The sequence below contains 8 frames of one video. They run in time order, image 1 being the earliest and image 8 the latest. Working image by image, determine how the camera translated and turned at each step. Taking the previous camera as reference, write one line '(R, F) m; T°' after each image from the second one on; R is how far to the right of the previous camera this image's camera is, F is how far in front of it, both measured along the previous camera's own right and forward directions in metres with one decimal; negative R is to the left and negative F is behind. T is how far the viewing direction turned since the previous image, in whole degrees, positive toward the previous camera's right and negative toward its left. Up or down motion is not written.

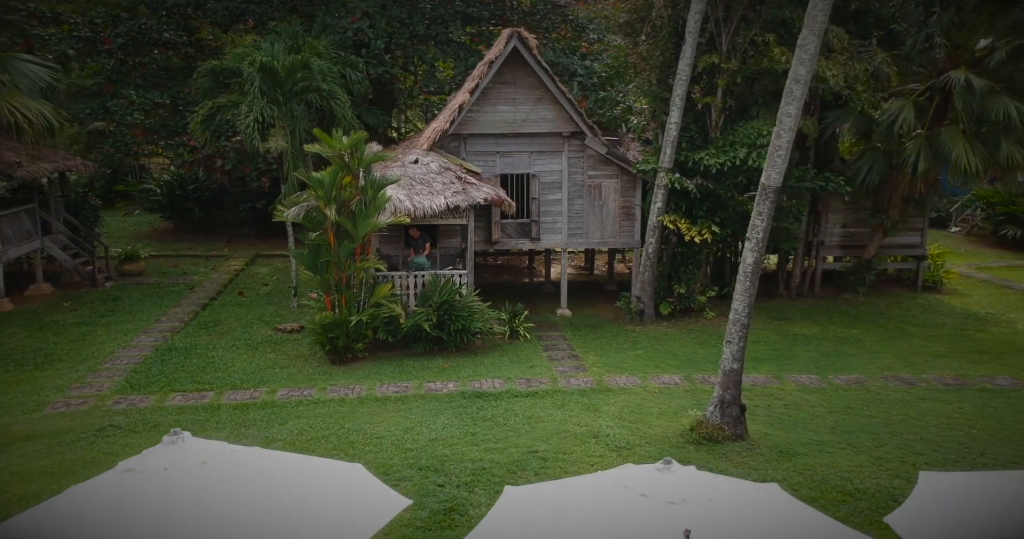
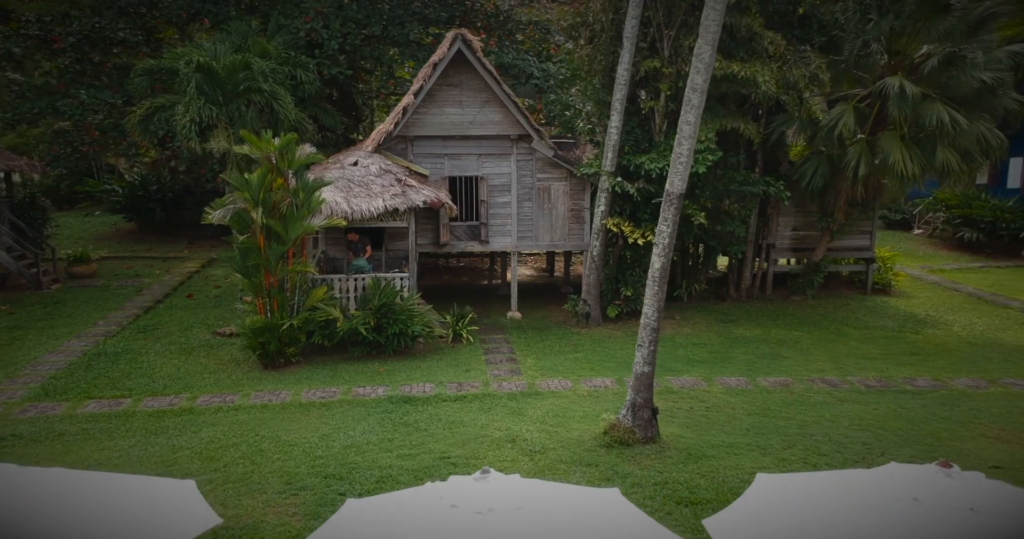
(+0.6, 0.0) m; +2°
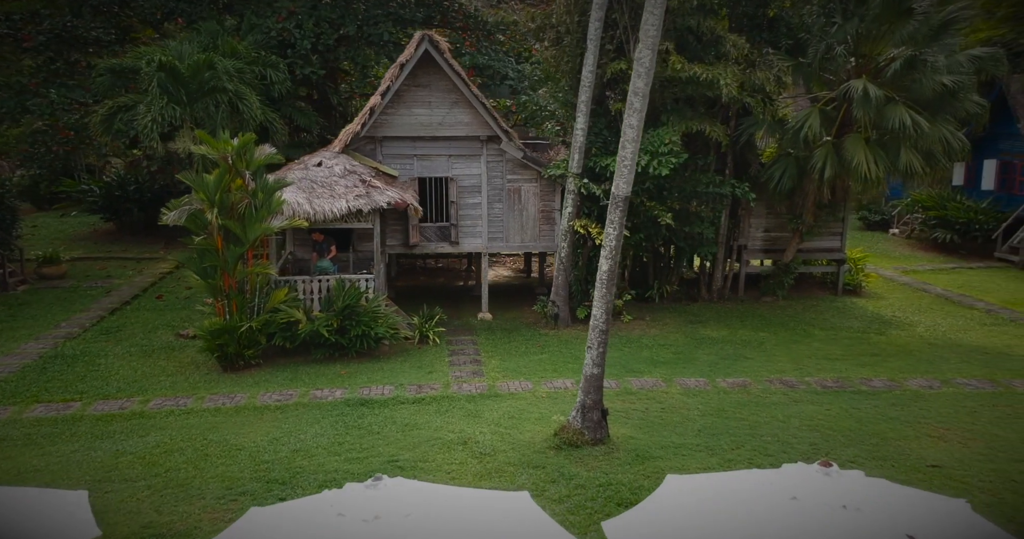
(+0.3, 0.0) m; +1°
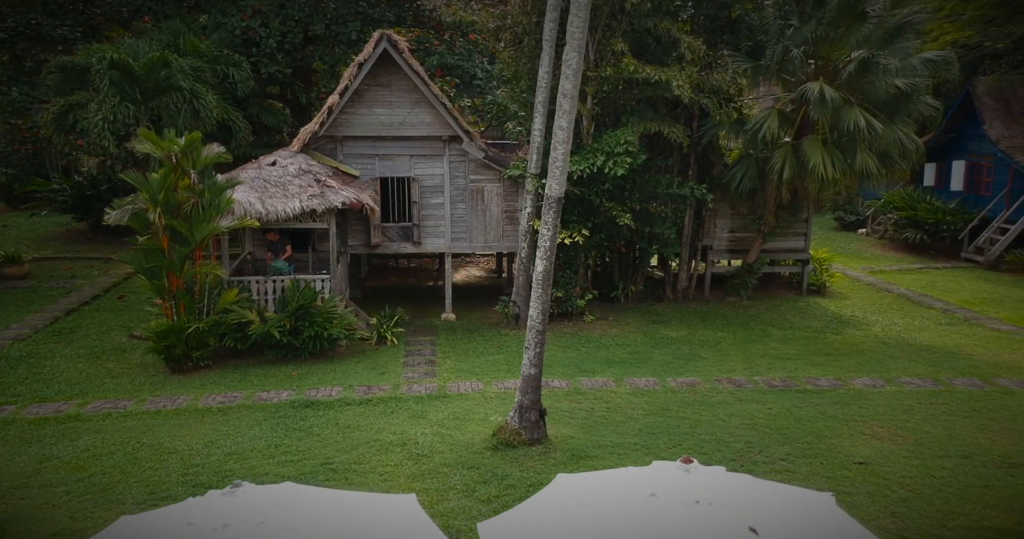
(+0.4, 0.0) m; +1°
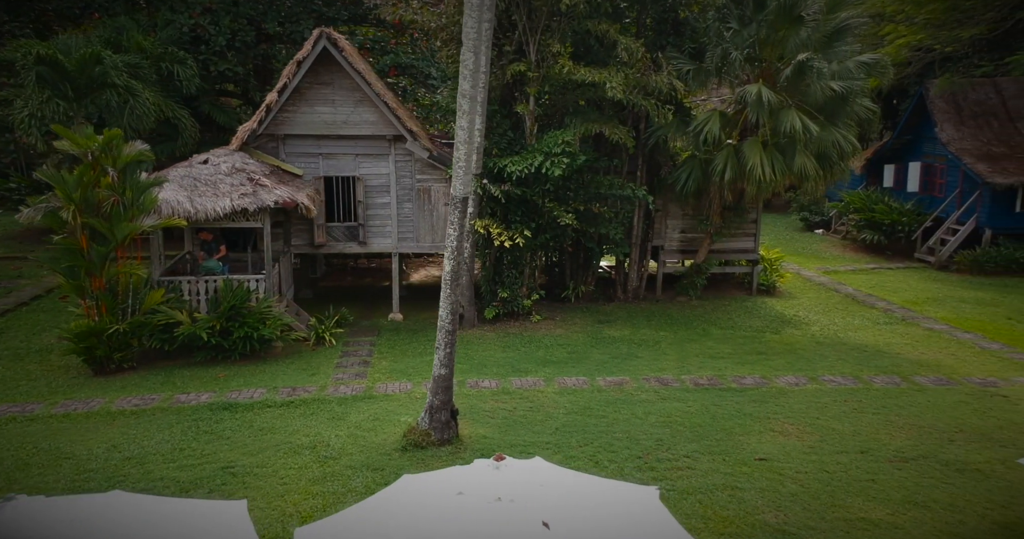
(+0.6, 0.0) m; +2°
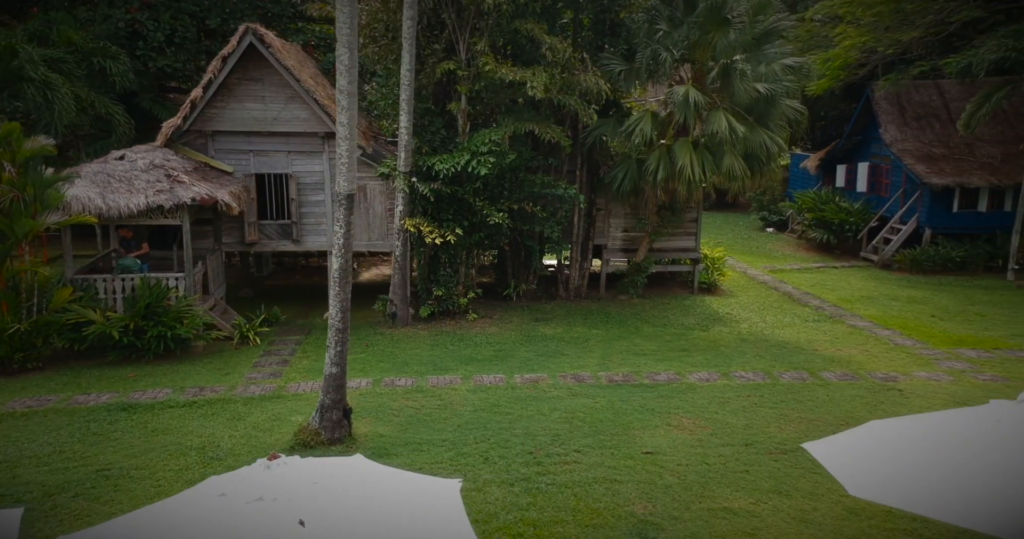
(+0.7, 0.0) m; +2°
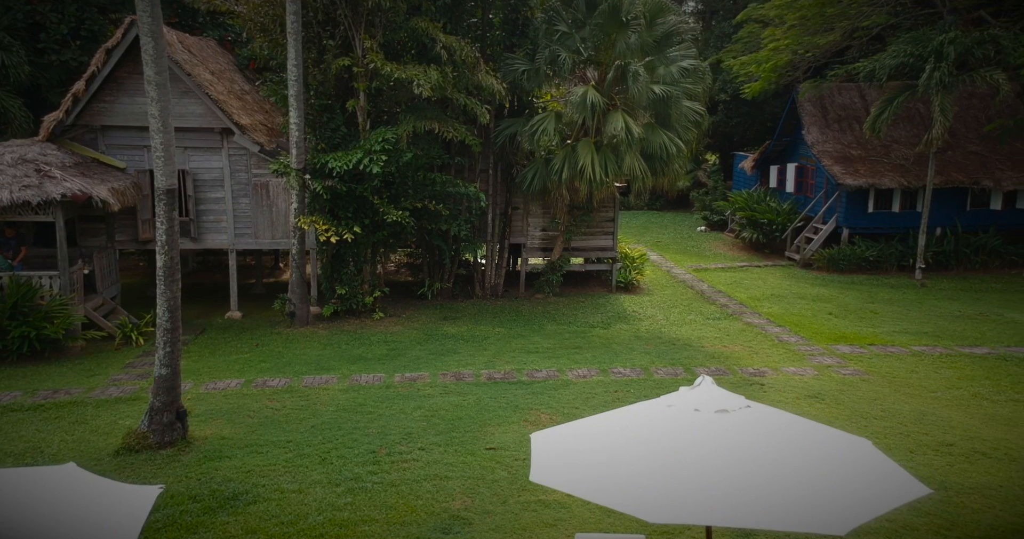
(+1.0, 0.0) m; +3°
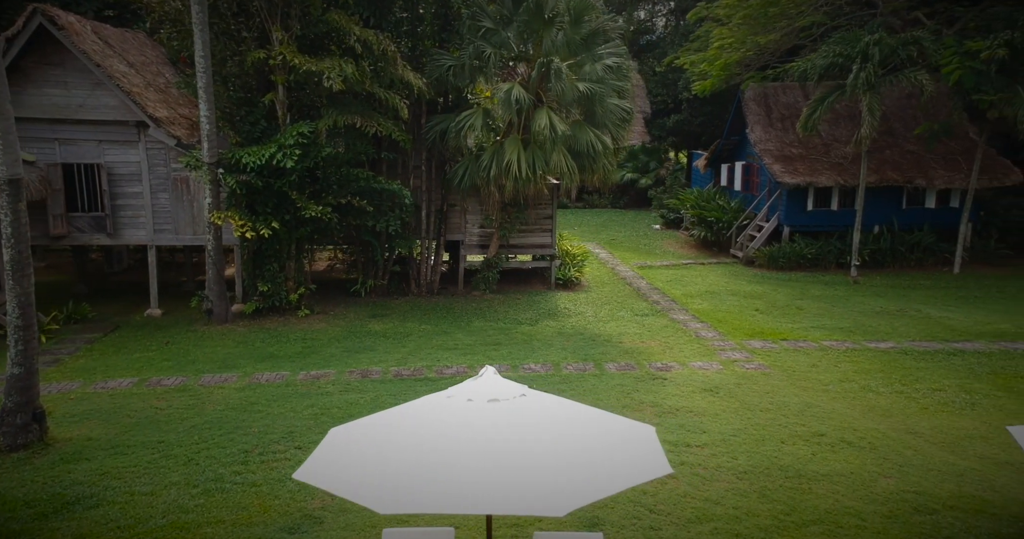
(+0.8, +0.1) m; +3°
